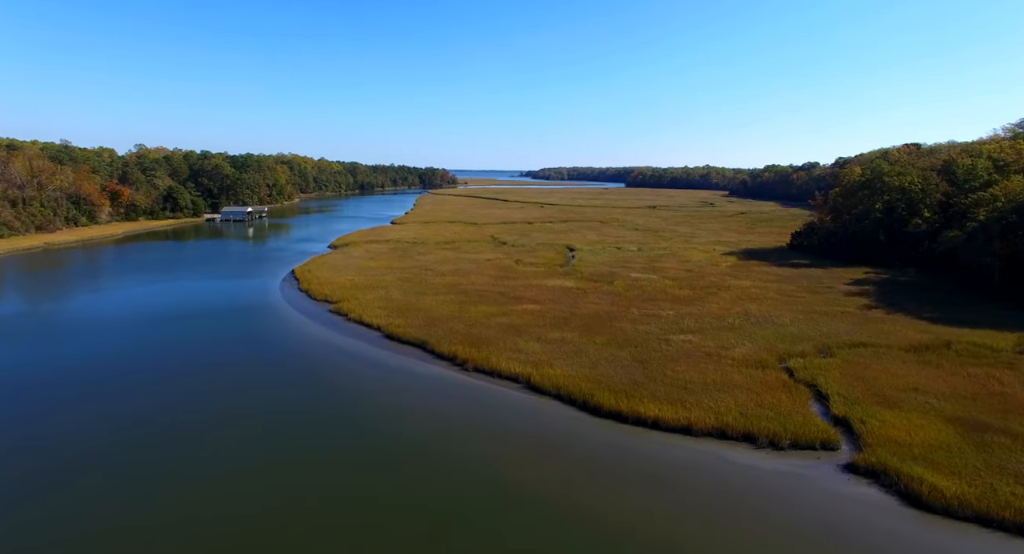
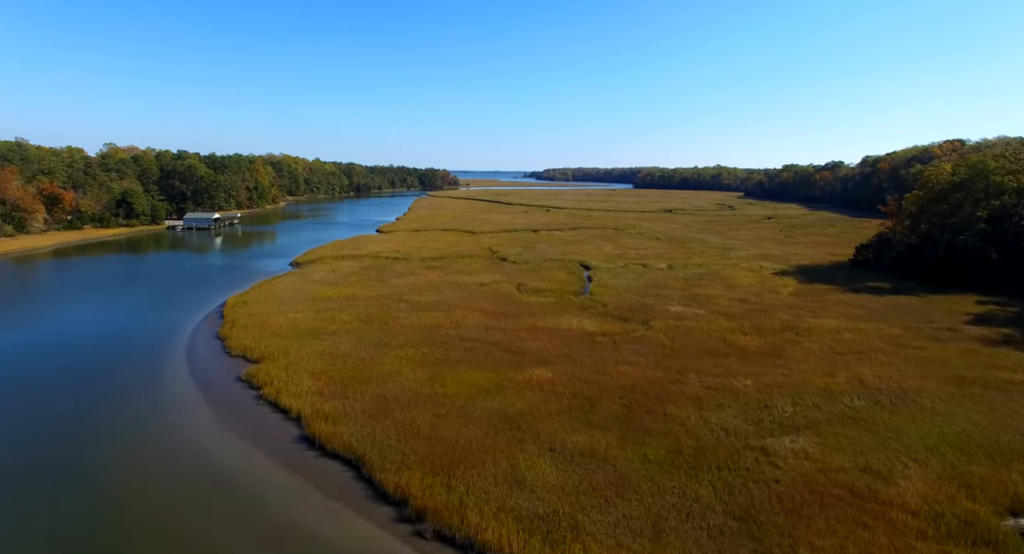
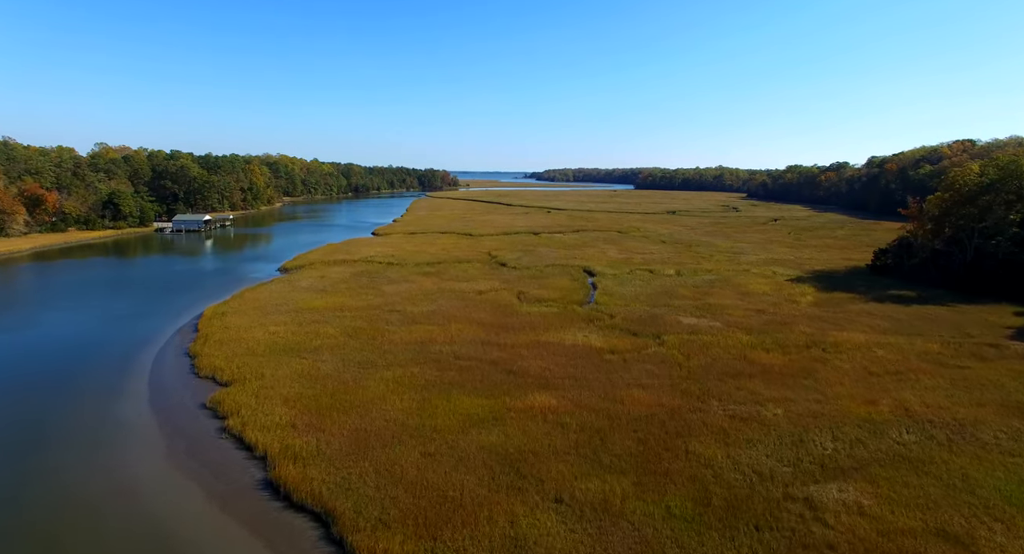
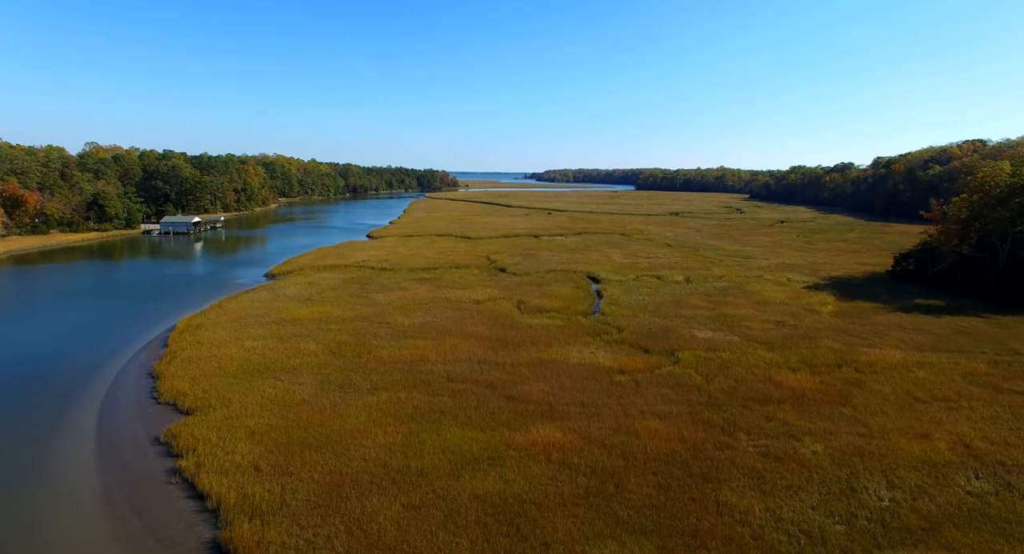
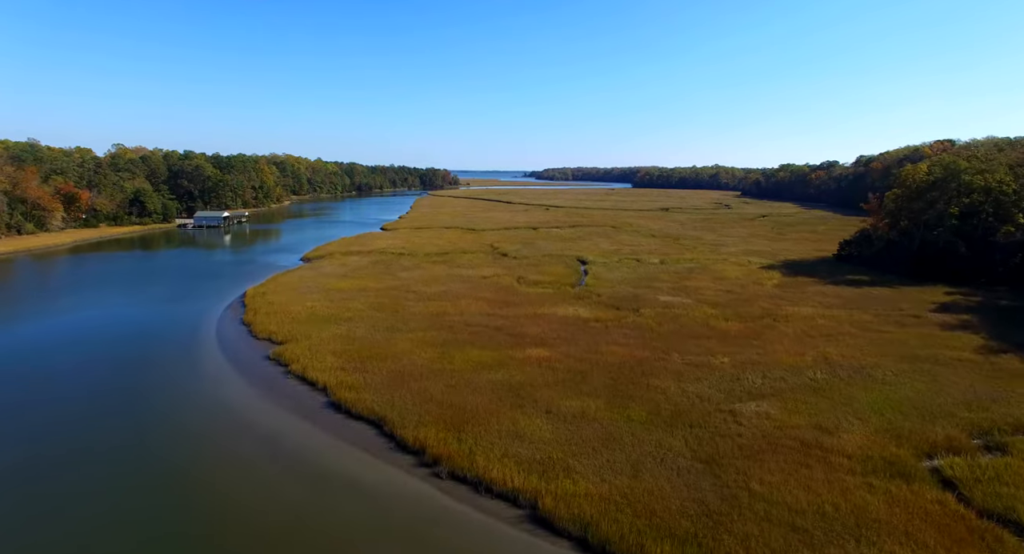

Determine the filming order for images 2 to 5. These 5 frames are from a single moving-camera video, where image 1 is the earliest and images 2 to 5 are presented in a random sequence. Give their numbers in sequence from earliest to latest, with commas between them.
5, 2, 3, 4
